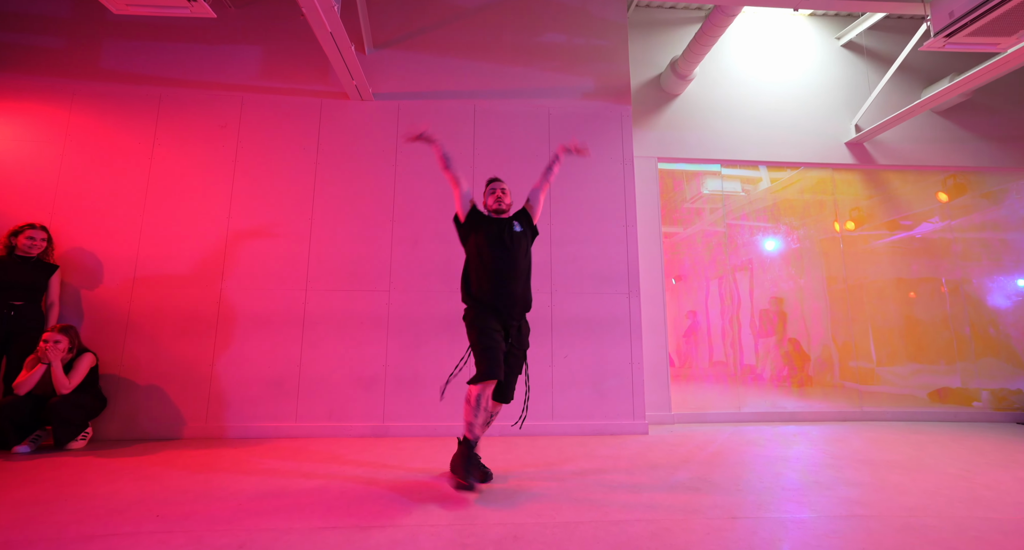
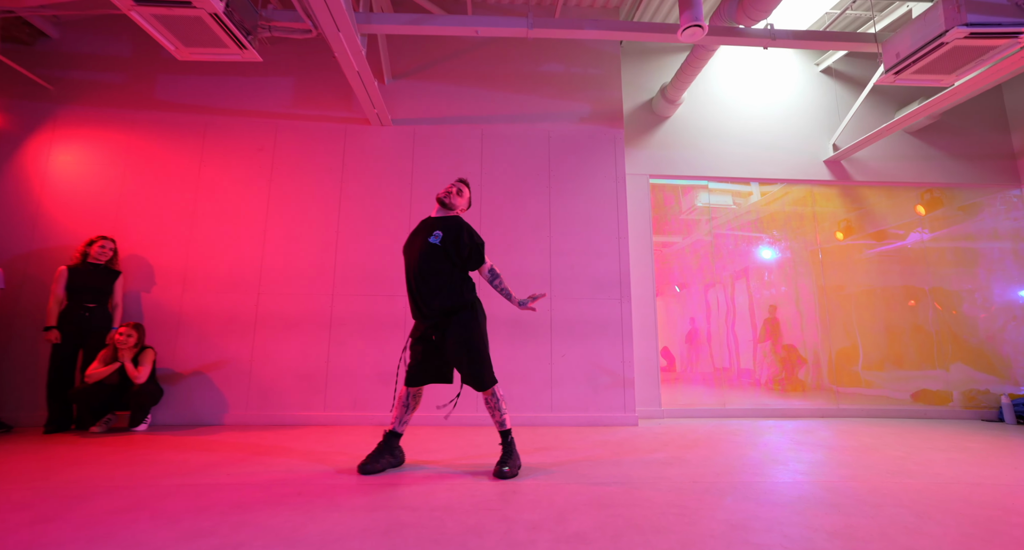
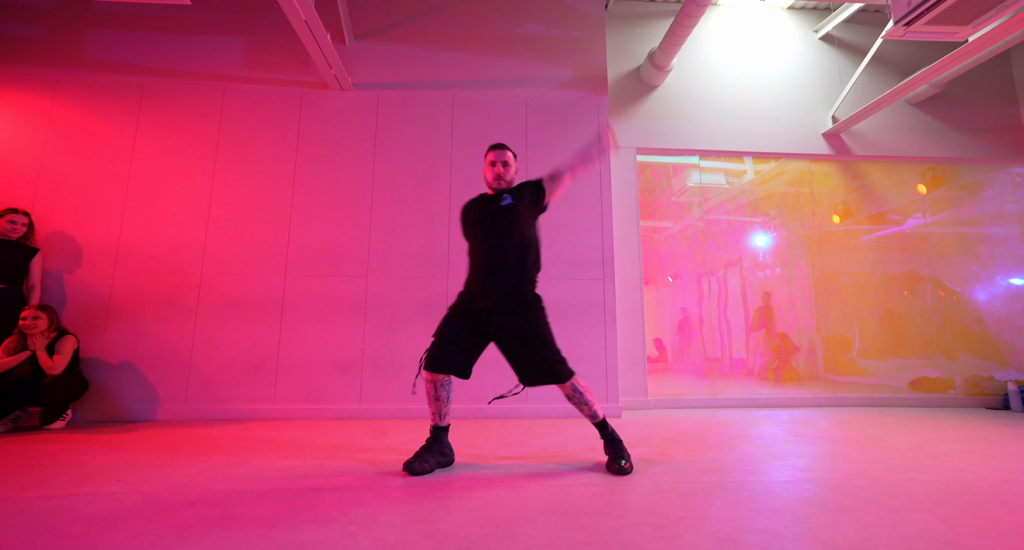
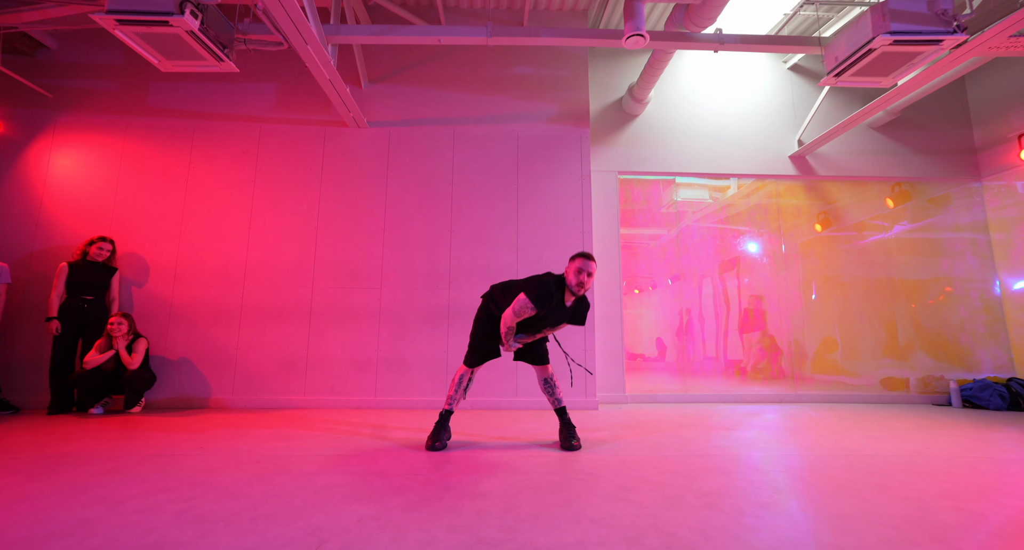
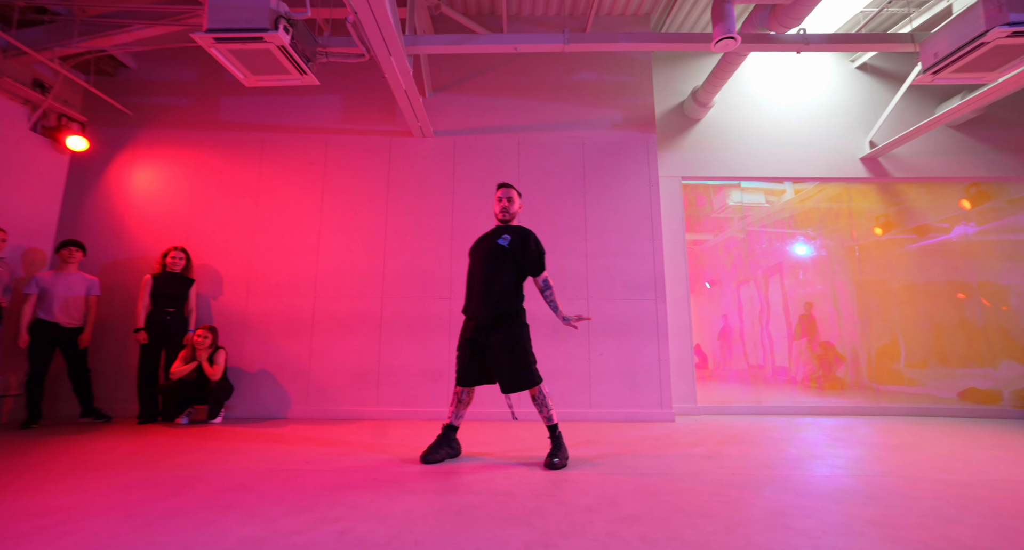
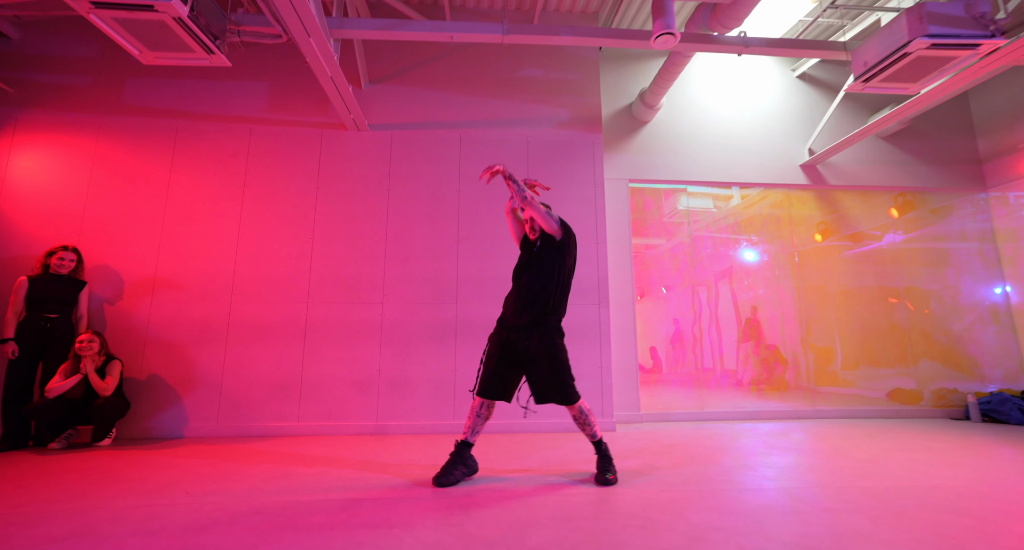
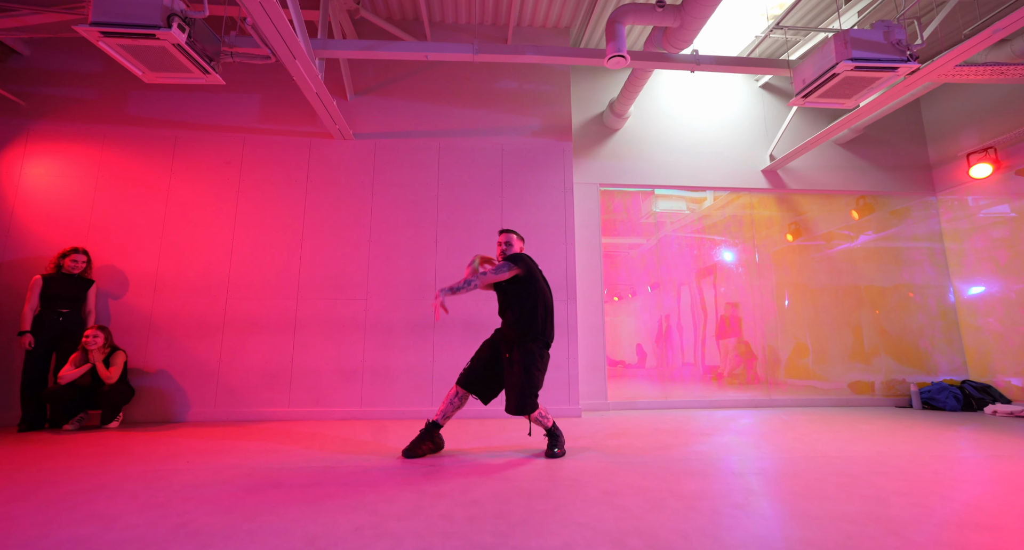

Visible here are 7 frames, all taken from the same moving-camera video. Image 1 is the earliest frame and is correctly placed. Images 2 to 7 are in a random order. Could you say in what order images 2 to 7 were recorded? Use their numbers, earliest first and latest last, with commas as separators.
6, 7, 4, 3, 2, 5
